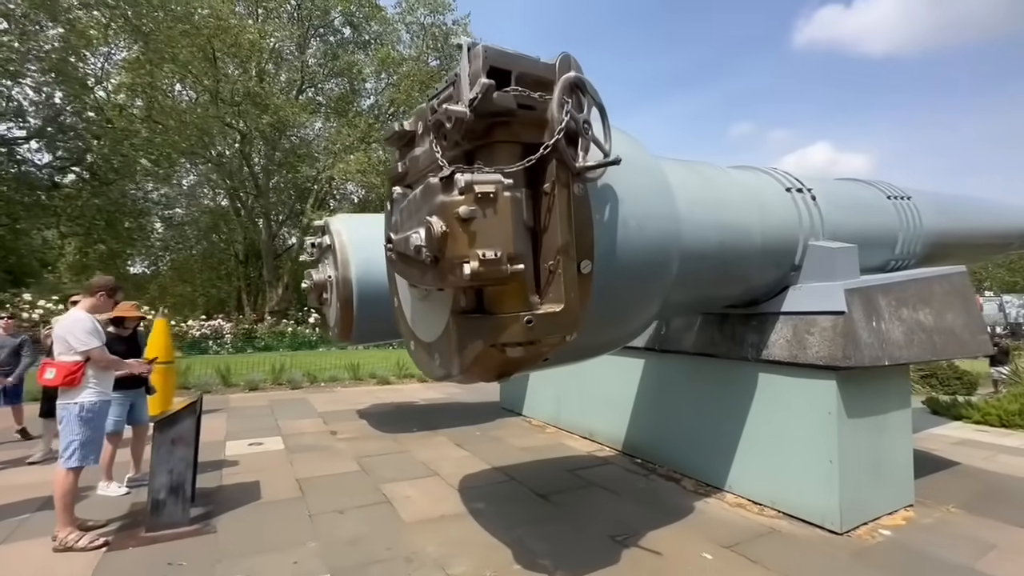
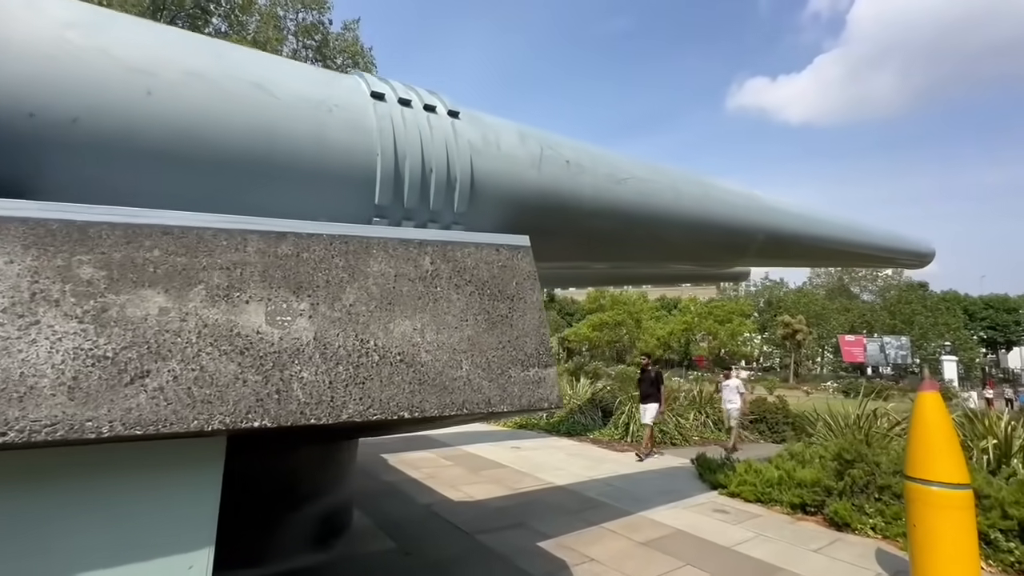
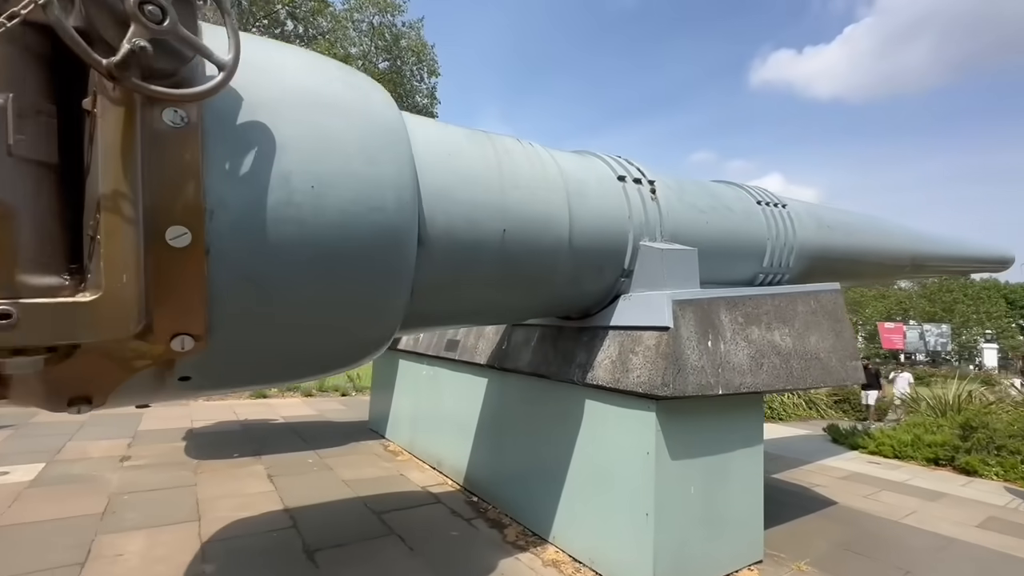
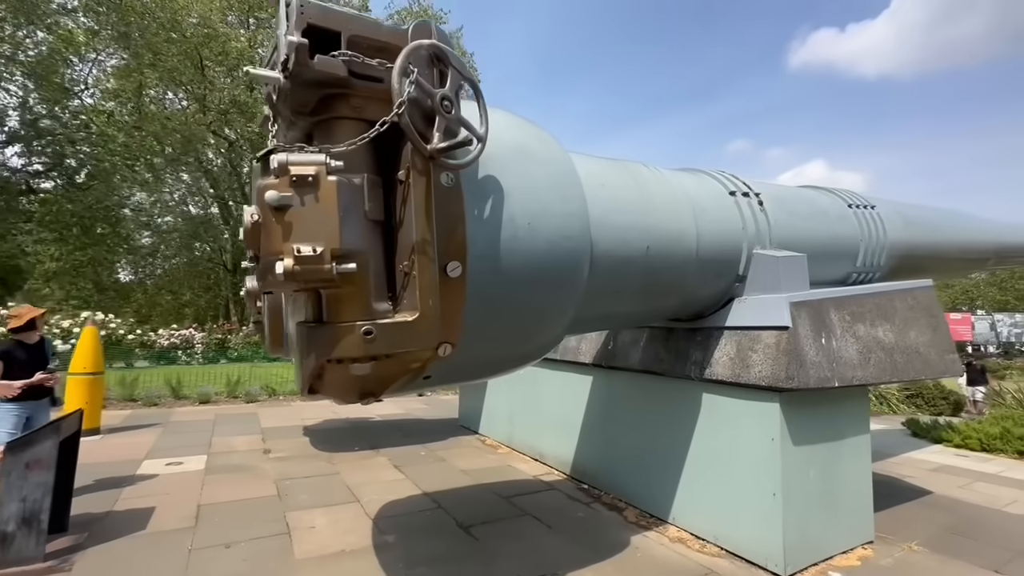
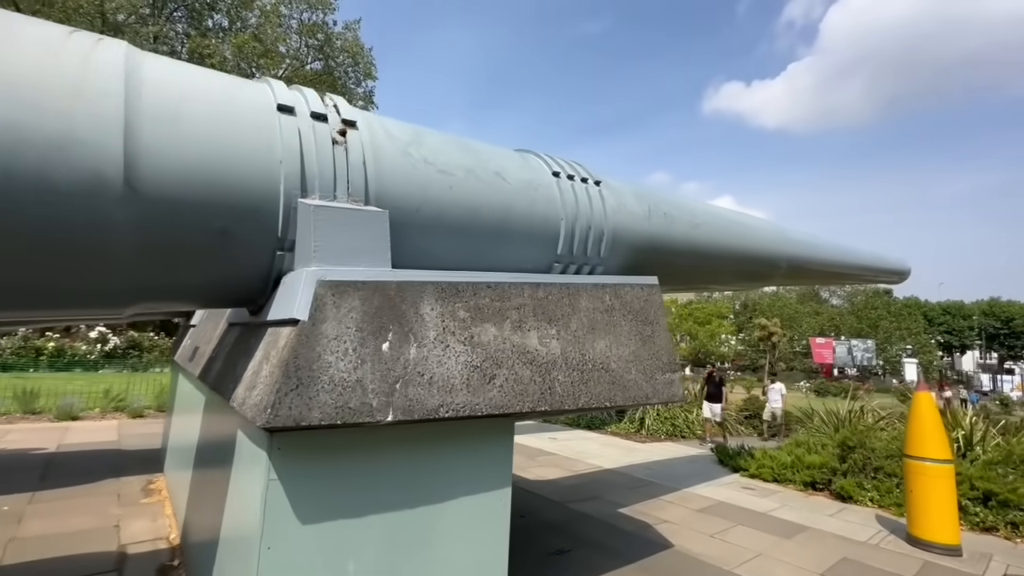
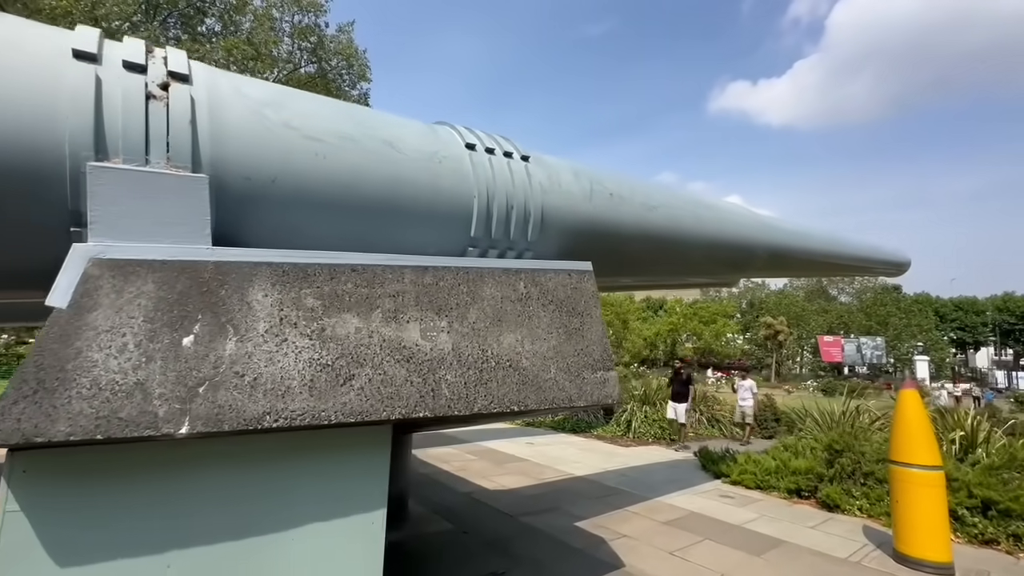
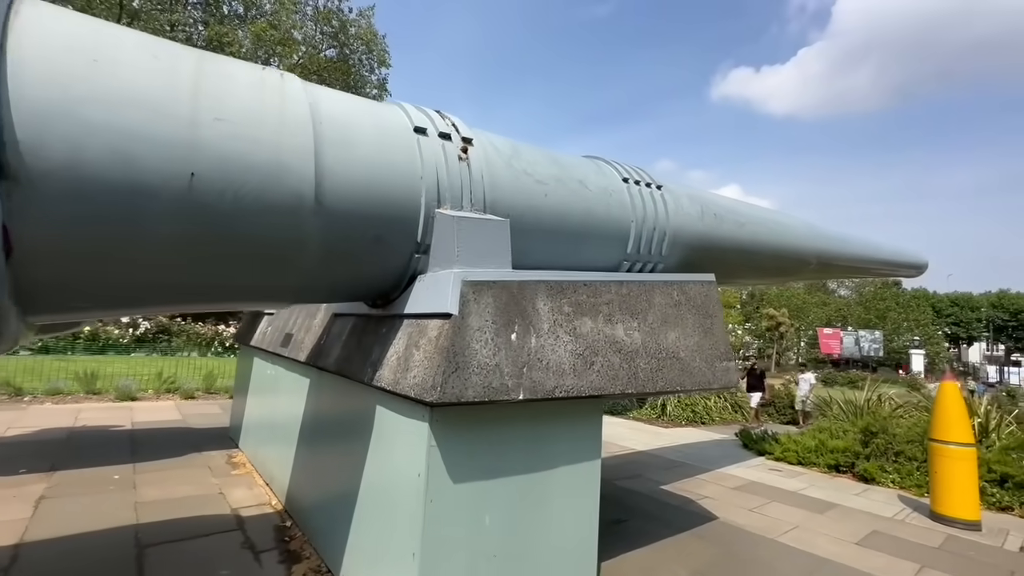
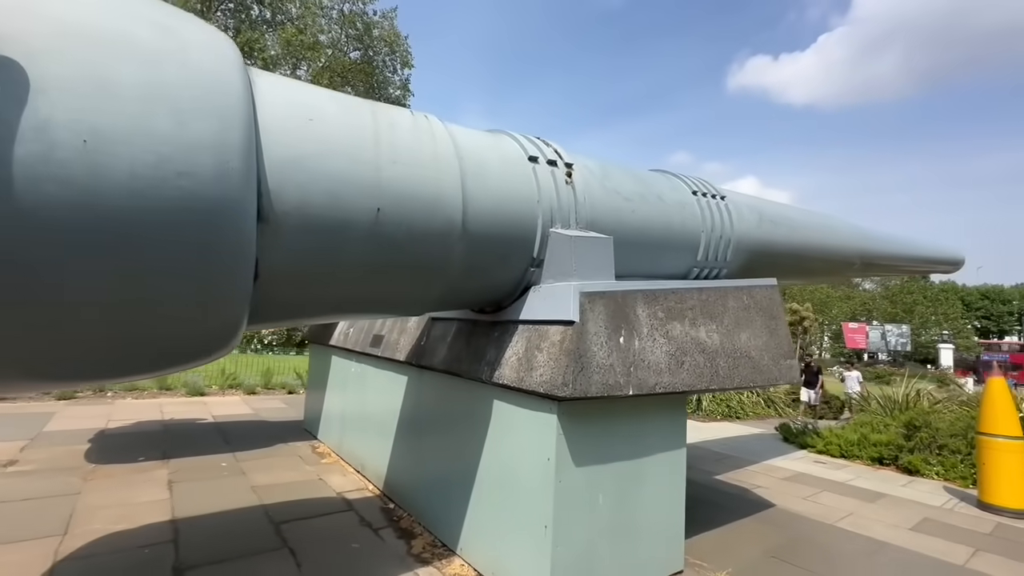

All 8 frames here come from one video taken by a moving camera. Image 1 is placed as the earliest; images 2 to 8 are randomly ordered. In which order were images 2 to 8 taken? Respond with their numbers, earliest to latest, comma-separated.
4, 3, 8, 7, 5, 6, 2
